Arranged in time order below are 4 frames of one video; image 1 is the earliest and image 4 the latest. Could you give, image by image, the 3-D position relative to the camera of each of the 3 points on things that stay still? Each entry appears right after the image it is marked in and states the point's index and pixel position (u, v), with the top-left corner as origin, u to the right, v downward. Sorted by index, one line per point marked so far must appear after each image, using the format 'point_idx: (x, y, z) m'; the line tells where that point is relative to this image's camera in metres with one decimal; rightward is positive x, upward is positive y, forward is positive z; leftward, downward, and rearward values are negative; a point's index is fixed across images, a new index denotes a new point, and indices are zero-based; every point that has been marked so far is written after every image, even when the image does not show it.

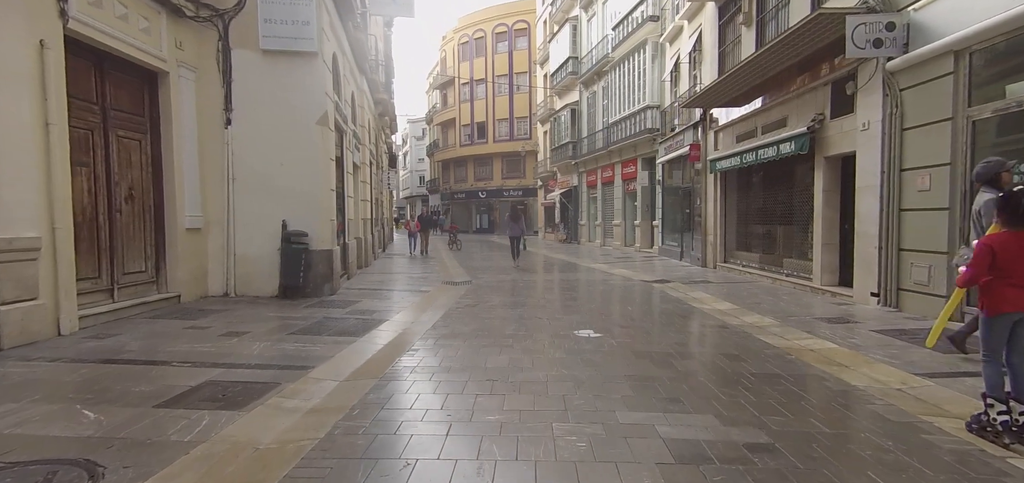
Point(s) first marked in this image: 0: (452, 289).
0: (-1.2, -1.0, +10.6) m
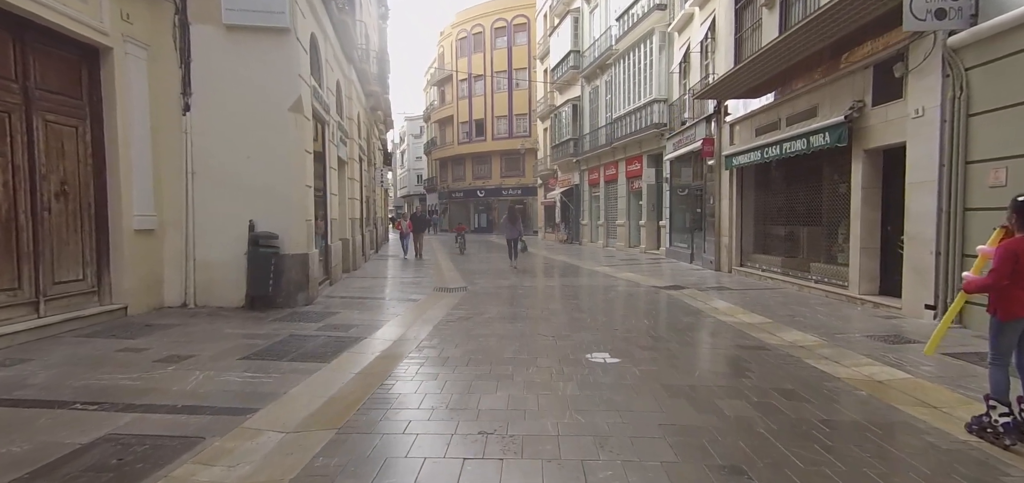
0: (-1.2, -1.0, +9.5) m
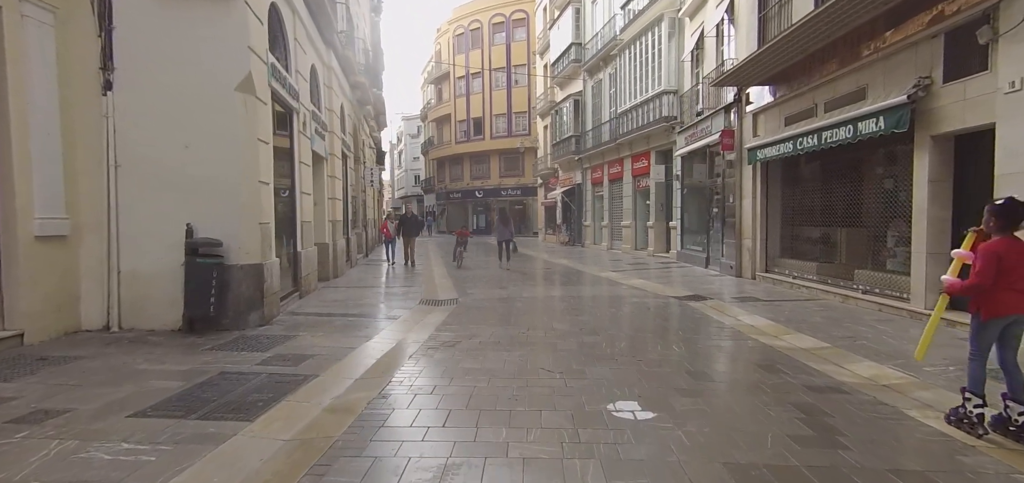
0: (-1.2, -1.1, +8.1) m
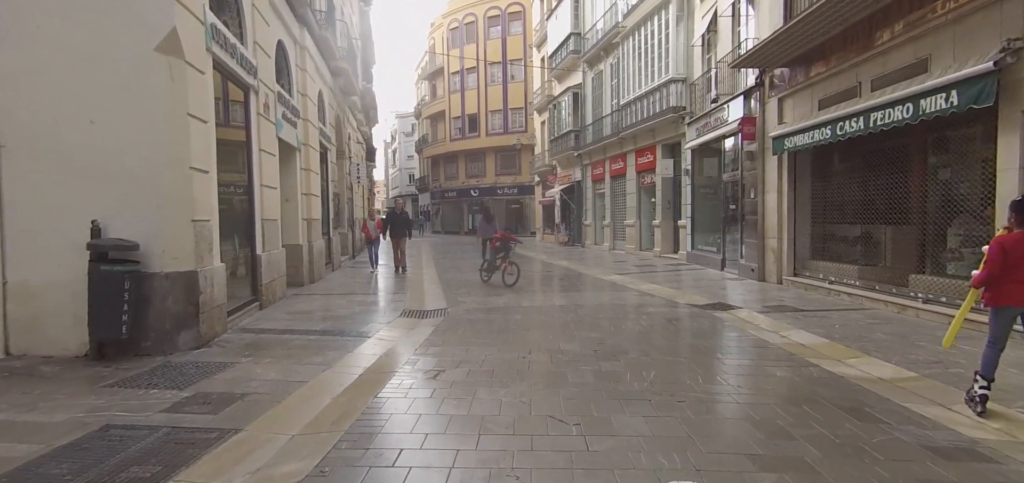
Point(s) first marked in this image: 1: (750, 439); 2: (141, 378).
0: (-1.2, -1.1, +6.8) m
1: (+1.5, -1.2, +3.2) m
2: (-3.1, -1.1, +4.4) m
